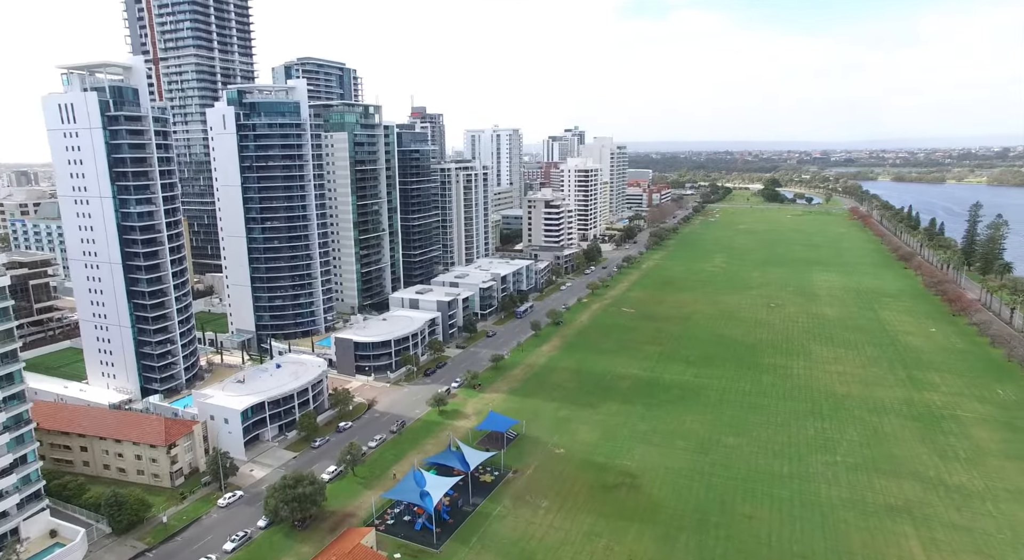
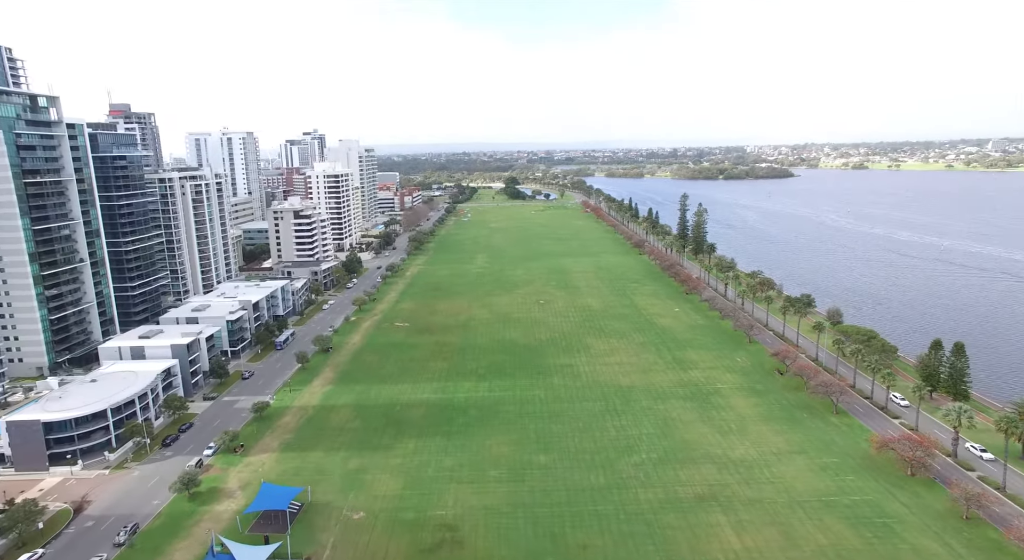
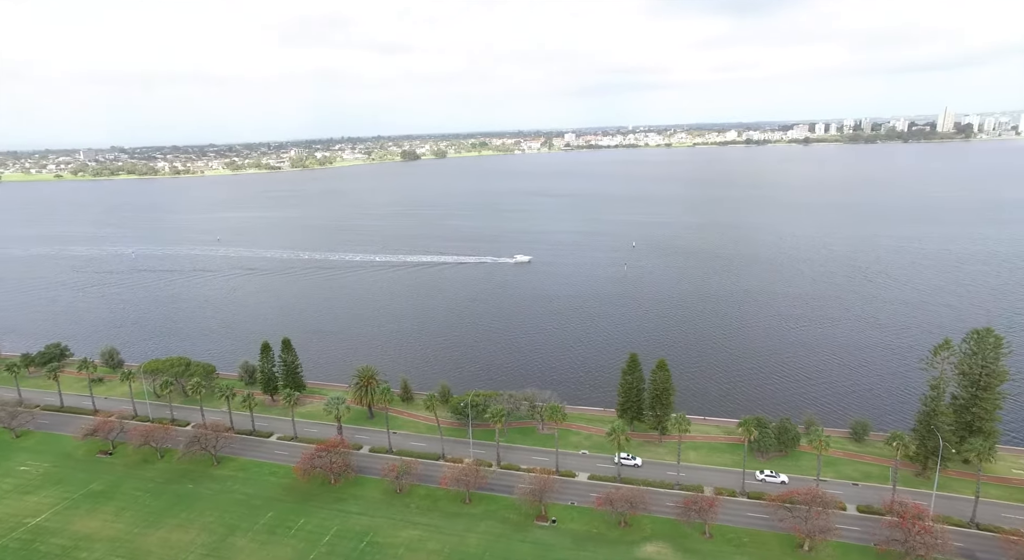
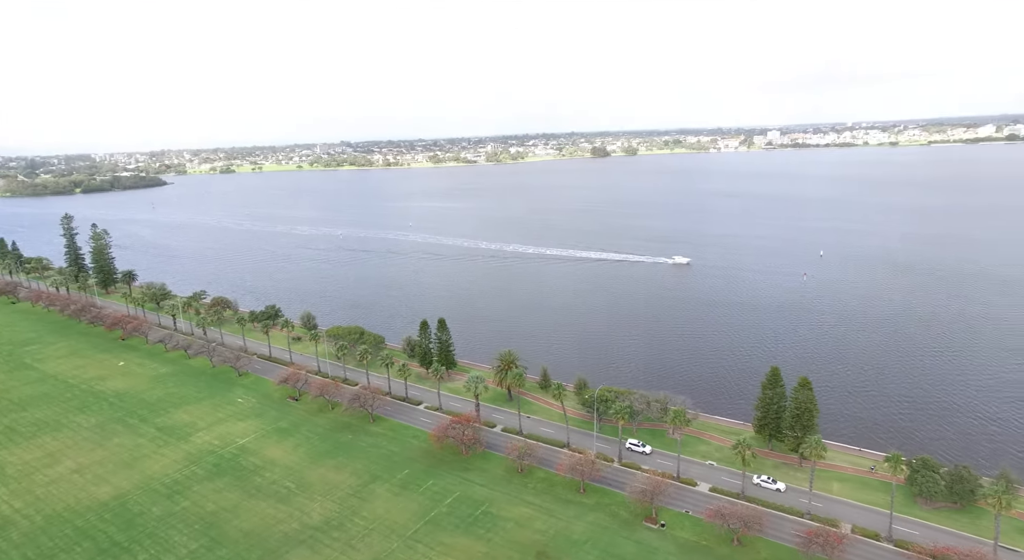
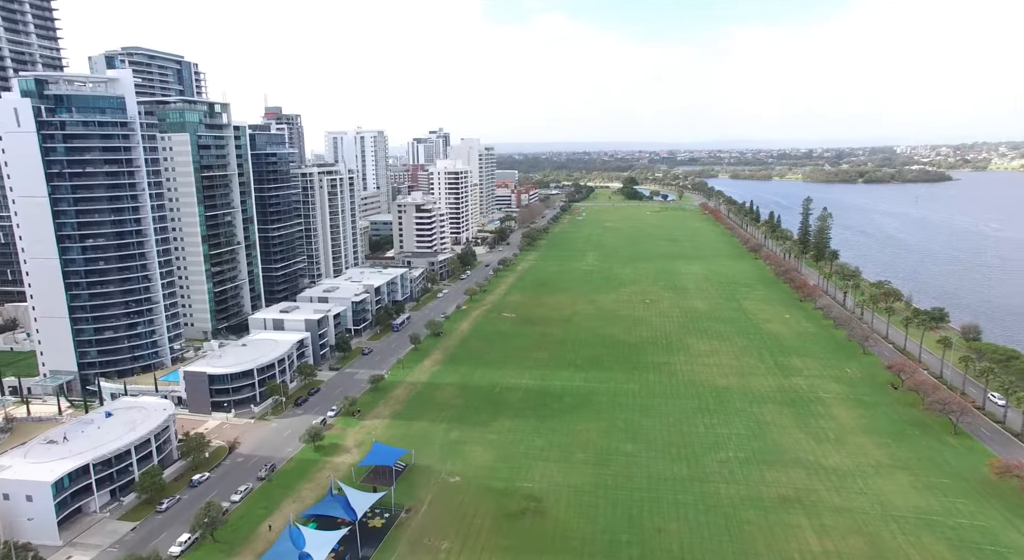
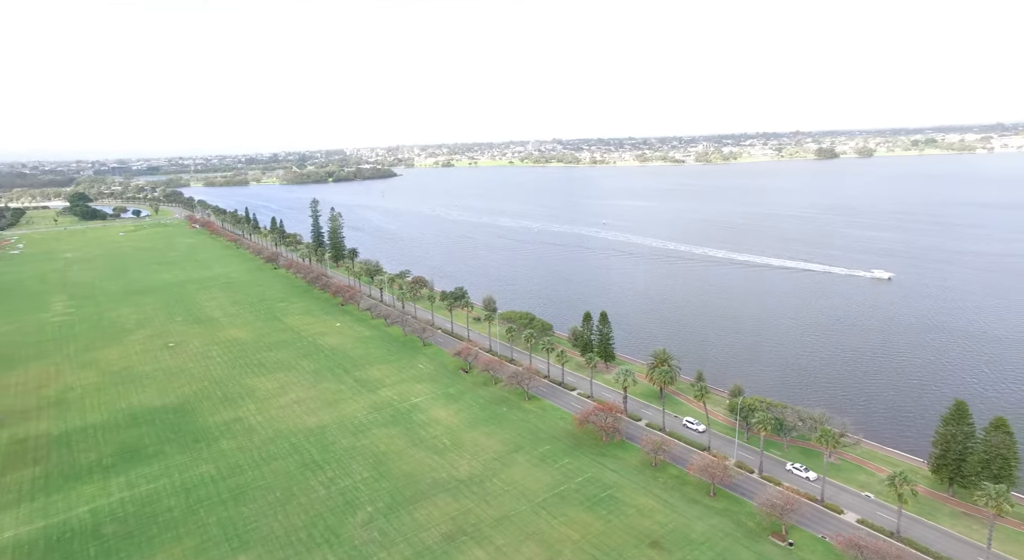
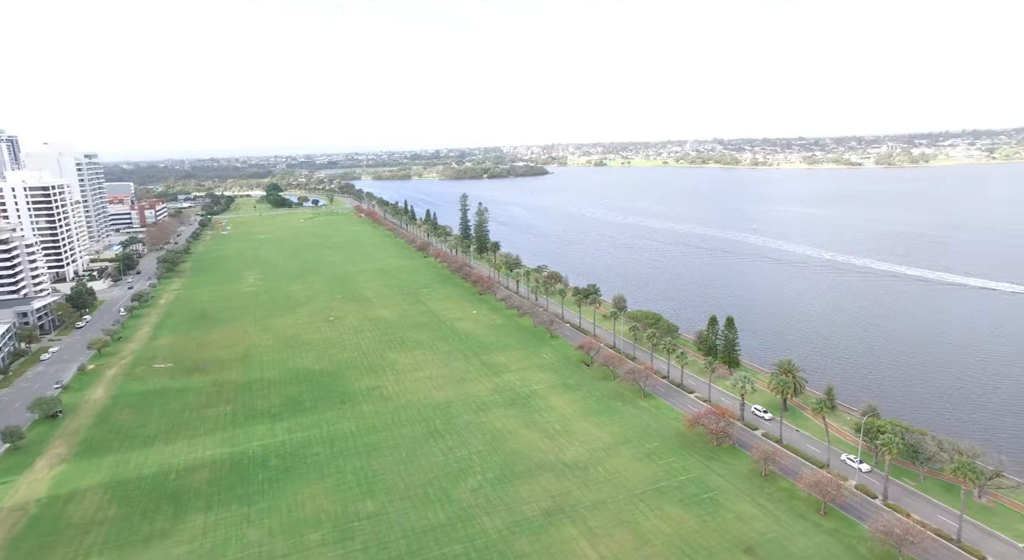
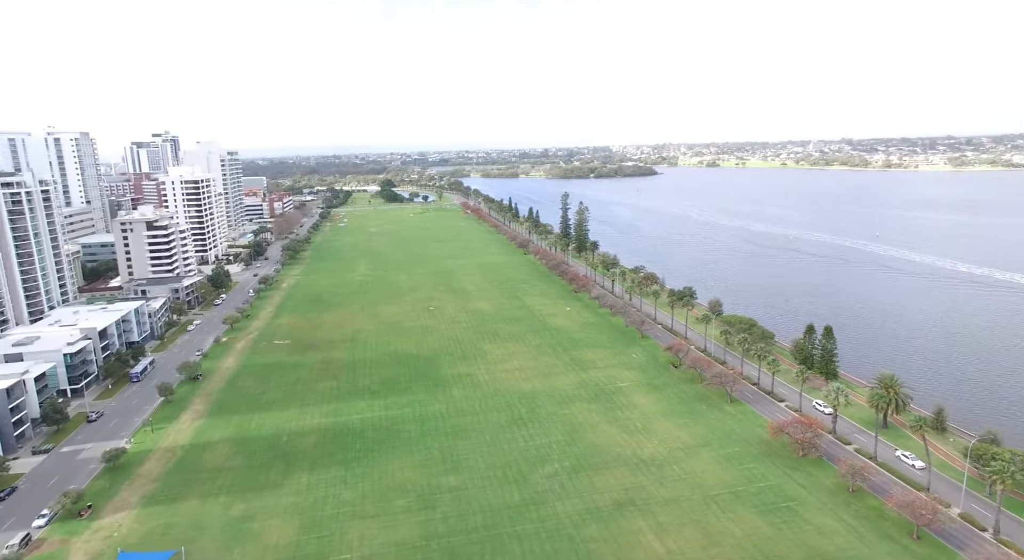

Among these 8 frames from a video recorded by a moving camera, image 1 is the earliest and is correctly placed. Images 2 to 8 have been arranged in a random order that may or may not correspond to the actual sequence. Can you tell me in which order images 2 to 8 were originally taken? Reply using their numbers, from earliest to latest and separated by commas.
5, 2, 8, 7, 6, 4, 3
